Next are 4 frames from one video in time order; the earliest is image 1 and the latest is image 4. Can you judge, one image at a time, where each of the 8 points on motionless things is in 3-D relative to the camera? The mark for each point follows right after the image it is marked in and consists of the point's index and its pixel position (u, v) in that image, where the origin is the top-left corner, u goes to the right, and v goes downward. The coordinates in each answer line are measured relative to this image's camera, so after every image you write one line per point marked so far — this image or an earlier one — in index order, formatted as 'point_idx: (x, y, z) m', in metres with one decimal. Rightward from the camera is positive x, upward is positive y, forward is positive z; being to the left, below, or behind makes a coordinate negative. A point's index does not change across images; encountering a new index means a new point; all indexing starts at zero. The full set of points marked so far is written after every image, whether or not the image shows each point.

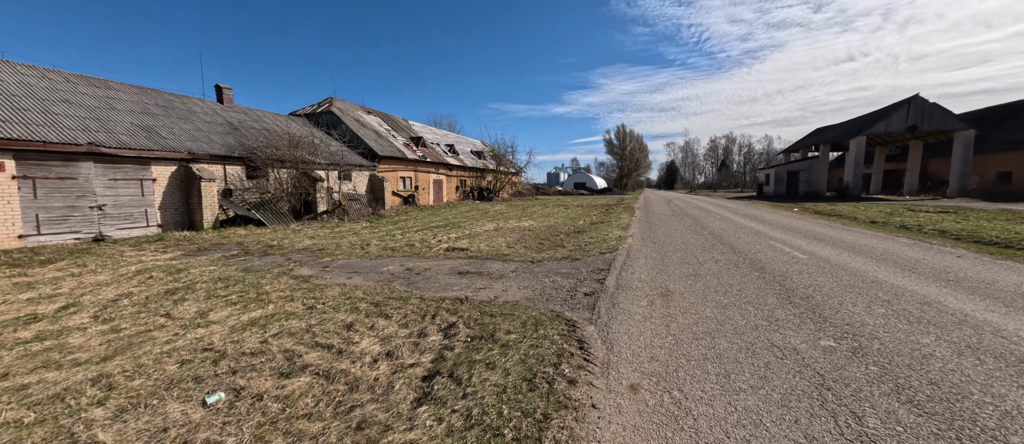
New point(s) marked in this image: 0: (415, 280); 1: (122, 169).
0: (-1.5, -0.9, +5.8) m
1: (-11.7, +1.6, +11.0) m
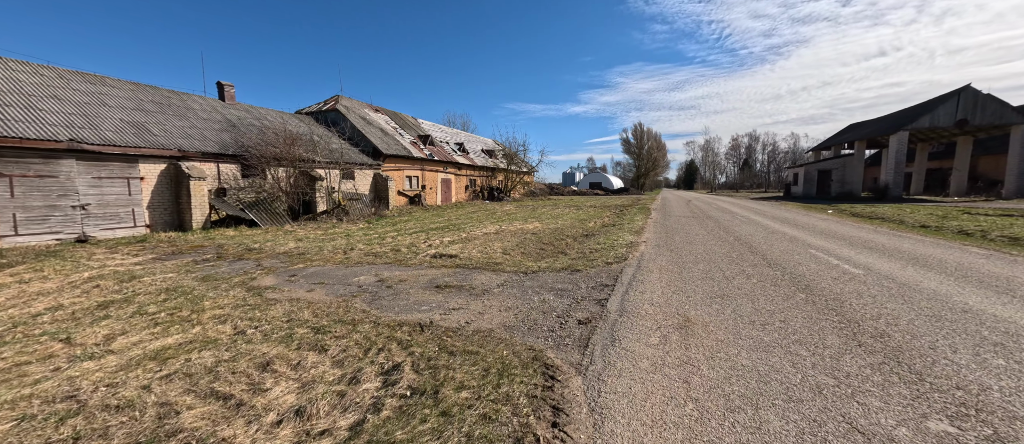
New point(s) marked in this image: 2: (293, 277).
0: (-1.7, -1.0, +4.9) m
1: (-11.6, +1.6, +10.6) m
2: (-3.6, -0.9, +6.0) m
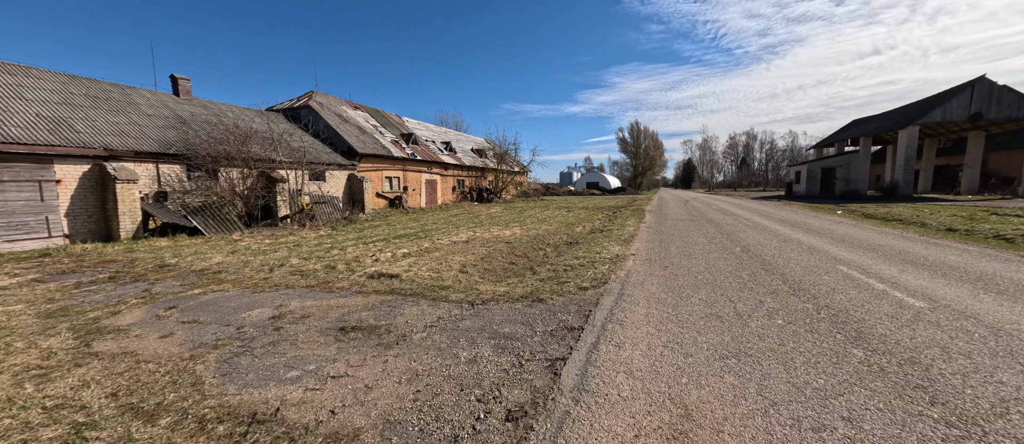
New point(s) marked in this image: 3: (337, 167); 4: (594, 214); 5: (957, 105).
0: (-2.4, -1.2, +3.5) m
1: (-12.4, +1.3, +9.1) m
2: (-4.3, -1.1, +4.6) m
3: (-8.5, +2.7, +17.8) m
4: (+4.0, +0.4, +18.1) m
5: (+24.1, +6.3, +19.9) m
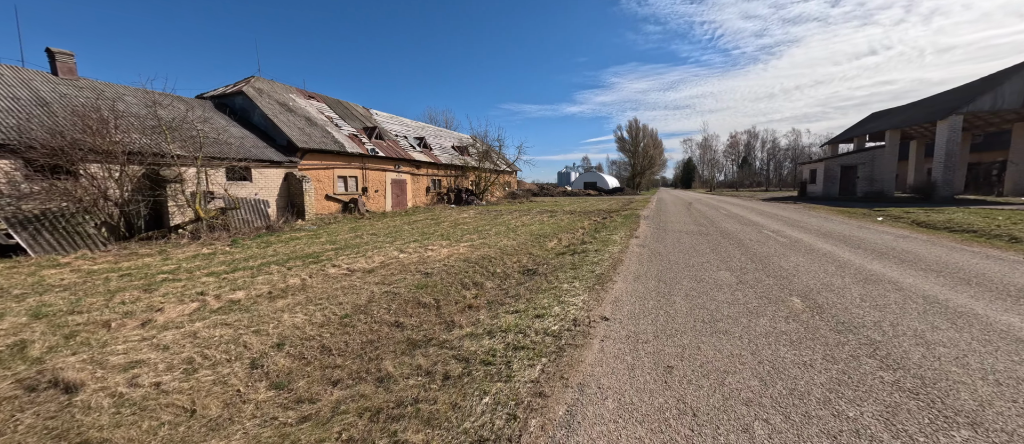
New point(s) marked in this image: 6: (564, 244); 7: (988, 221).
0: (-3.7, -1.5, +0.4) m
1: (-13.7, +1.0, +5.9) m
2: (-5.6, -1.4, +1.5) m
3: (-9.8, +2.3, +14.6) m
4: (+2.7, +0.1, +15.0) m
5: (+22.8, +6.0, +16.9) m
6: (+1.2, -0.5, +9.2) m
7: (+13.4, 0.0, +10.3) m
